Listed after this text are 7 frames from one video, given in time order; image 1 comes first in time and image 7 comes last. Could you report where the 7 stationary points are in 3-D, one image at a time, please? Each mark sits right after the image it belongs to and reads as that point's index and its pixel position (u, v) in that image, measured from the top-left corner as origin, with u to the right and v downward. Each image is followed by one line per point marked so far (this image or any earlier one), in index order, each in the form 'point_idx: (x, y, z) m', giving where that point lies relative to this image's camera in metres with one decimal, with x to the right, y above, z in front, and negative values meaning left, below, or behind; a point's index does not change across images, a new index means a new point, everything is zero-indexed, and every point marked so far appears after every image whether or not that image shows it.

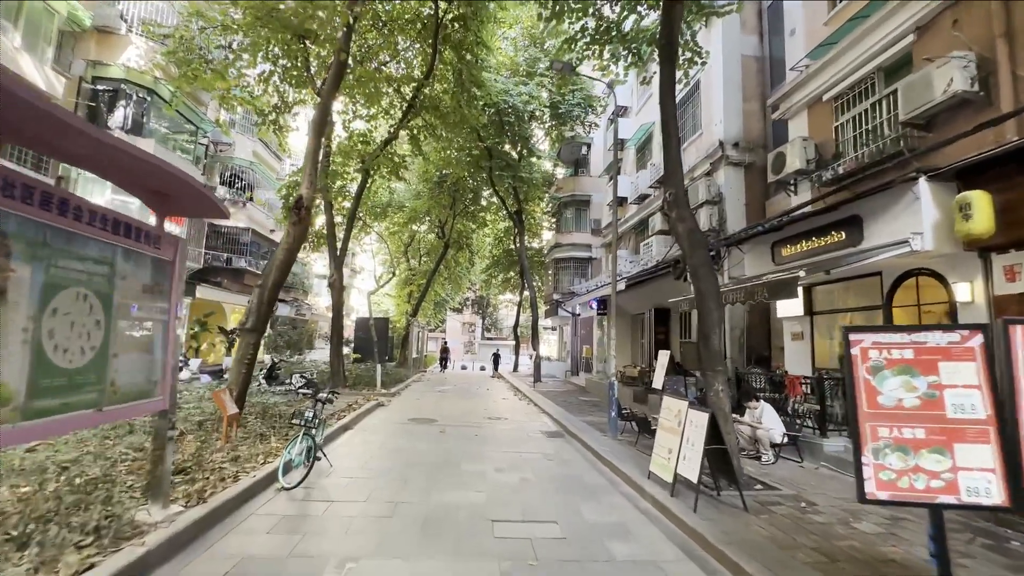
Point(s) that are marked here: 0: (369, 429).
0: (-2.5, -2.5, +8.4) m
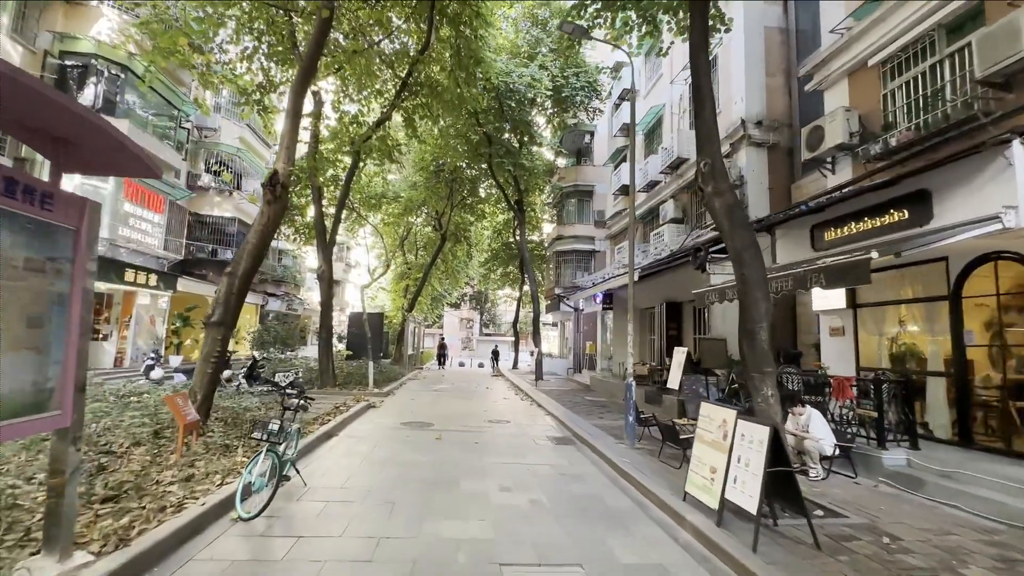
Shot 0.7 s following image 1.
0: (-2.5, -2.4, +7.5) m
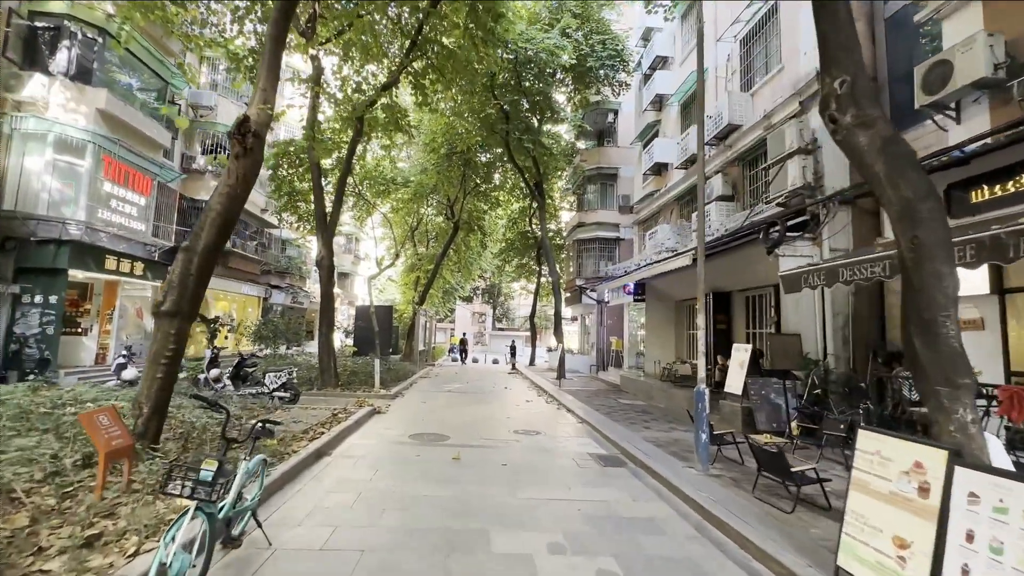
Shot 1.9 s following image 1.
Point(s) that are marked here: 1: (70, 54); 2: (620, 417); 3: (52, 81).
0: (-2.0, -2.1, +6.0) m
1: (-10.9, +5.8, +11.7) m
2: (+2.2, -2.6, +9.6) m
3: (-11.1, +5.0, +11.4) m
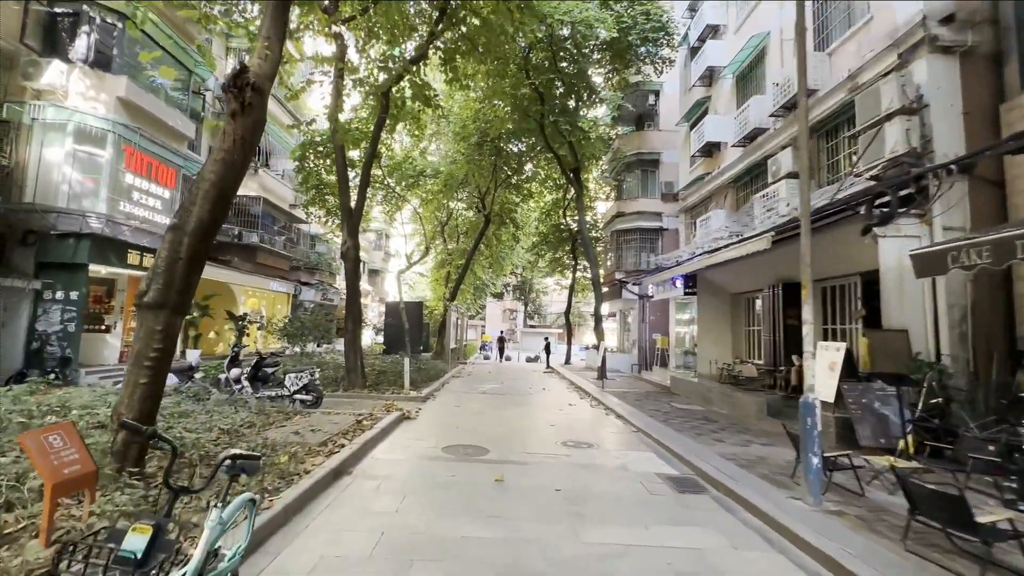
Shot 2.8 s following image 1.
0: (-1.4, -2.0, +5.0) m
1: (-10.0, +5.9, +11.2) m
2: (+3.0, -2.4, +8.4) m
3: (-10.2, +5.1, +11.0) m
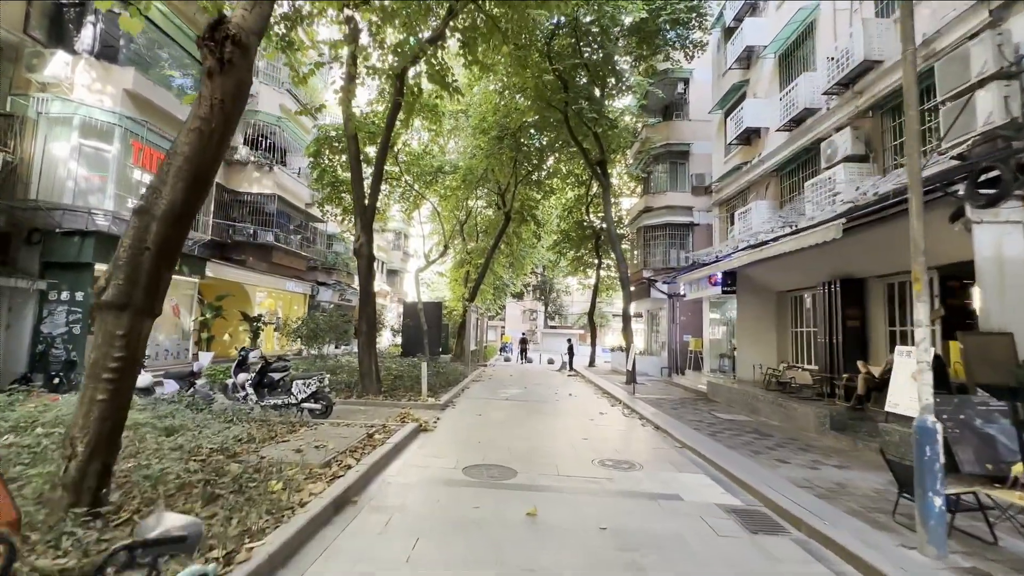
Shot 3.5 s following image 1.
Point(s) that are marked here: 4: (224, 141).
0: (-1.1, -2.0, +4.2) m
1: (-9.5, +5.9, +10.8) m
2: (+3.4, -2.4, +7.5) m
3: (-9.7, +5.1, +10.6) m
4: (-2.2, +1.1, +3.7) m
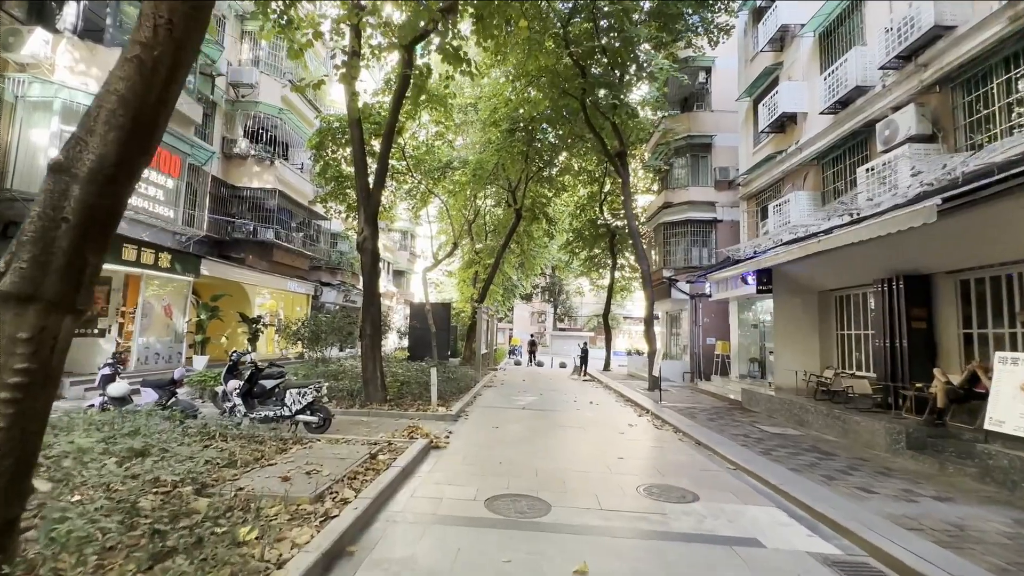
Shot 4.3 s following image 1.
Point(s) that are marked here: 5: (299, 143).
0: (-0.8, -1.9, +3.3) m
1: (-9.1, +5.9, +10.0) m
2: (+3.8, -2.3, +6.4) m
3: (-9.4, +5.1, +9.8) m
4: (-2.0, +1.2, +2.8) m
5: (-8.4, +5.7, +18.6) m
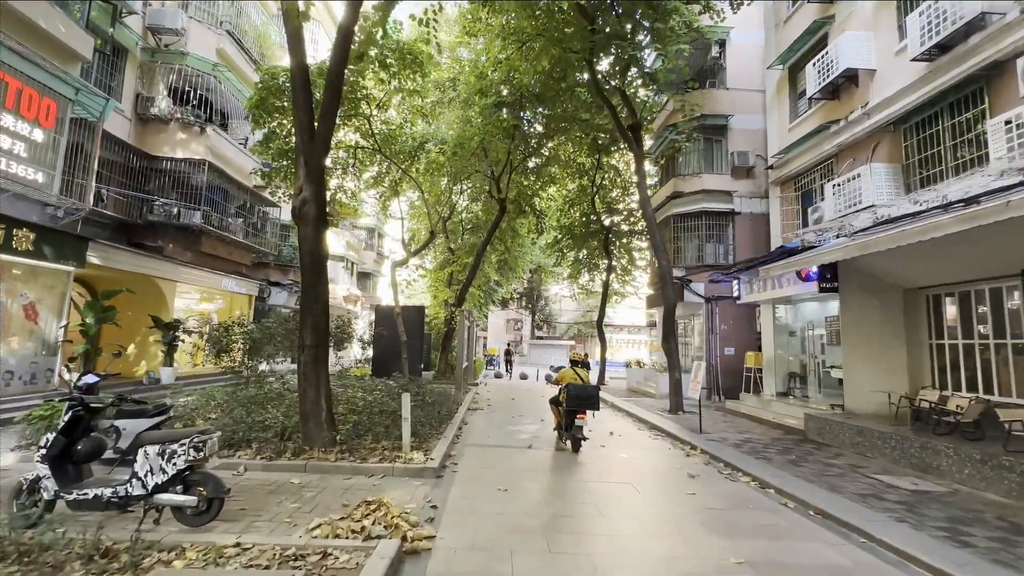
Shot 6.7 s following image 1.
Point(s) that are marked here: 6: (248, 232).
0: (-0.3, -1.7, +0.4) m
1: (-9.0, +6.1, +6.7) m
2: (+4.0, -2.2, +3.8) m
3: (-9.2, +5.3, +6.4) m
4: (-1.4, +1.5, -0.1) m
5: (-8.8, +5.8, +15.3) m
6: (-8.8, +1.9, +15.7) m
